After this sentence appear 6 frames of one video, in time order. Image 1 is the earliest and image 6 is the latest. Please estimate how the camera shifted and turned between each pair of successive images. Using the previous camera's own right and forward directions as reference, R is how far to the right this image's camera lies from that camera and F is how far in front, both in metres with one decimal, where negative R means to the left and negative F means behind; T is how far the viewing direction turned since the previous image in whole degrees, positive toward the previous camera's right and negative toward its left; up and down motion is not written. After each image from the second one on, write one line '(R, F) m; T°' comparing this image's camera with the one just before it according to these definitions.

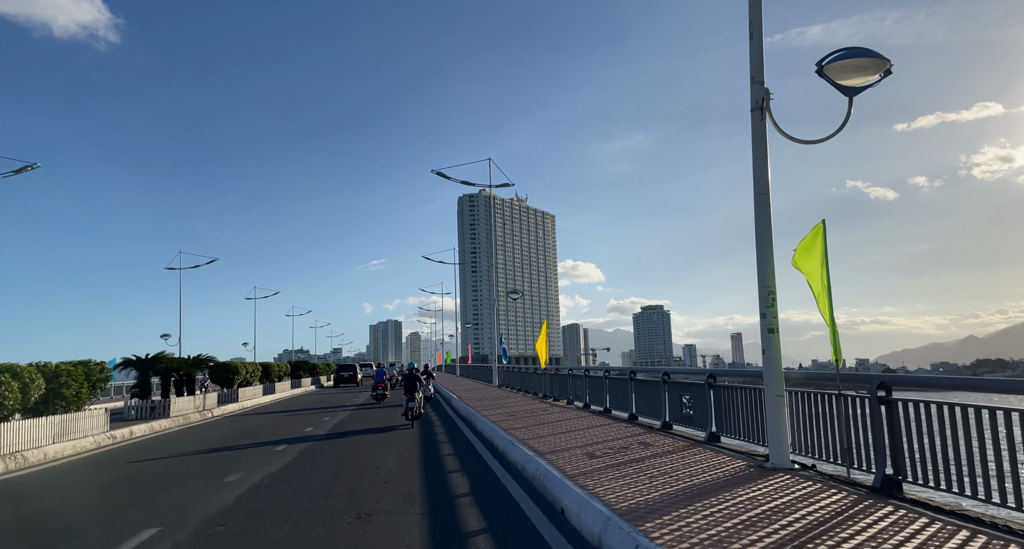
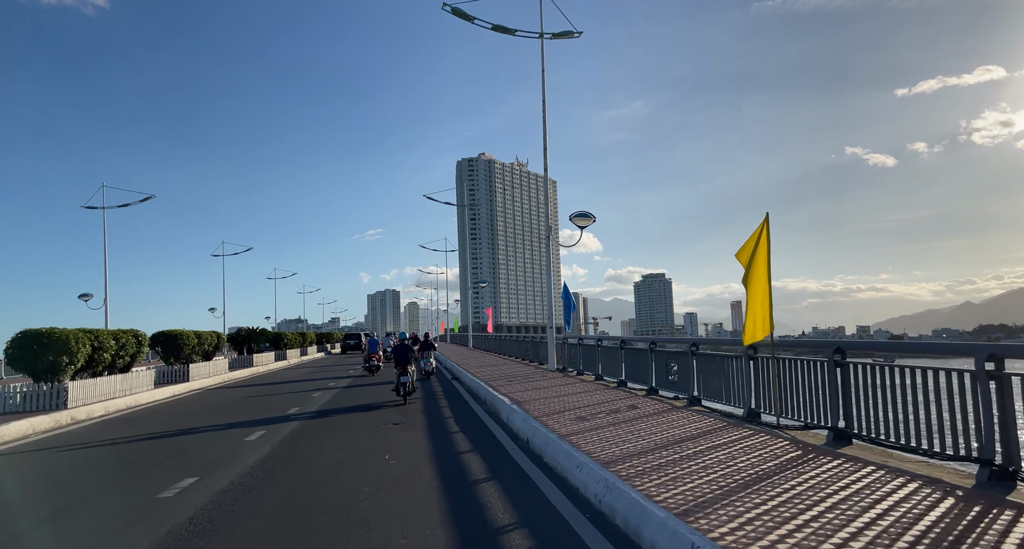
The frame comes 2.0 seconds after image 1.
(-0.2, +0.6) m; 0°
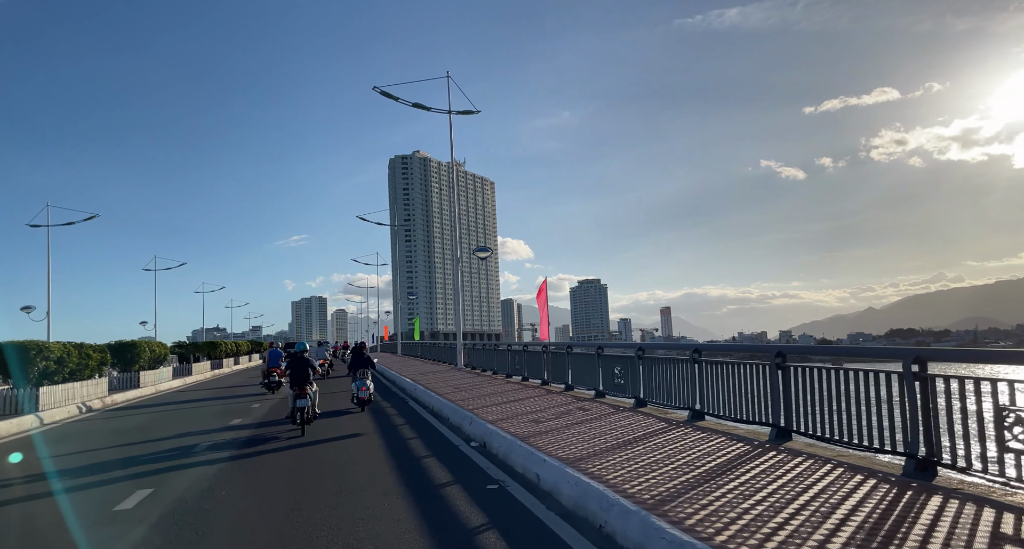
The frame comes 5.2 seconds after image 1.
(-0.4, +0.9) m; +7°
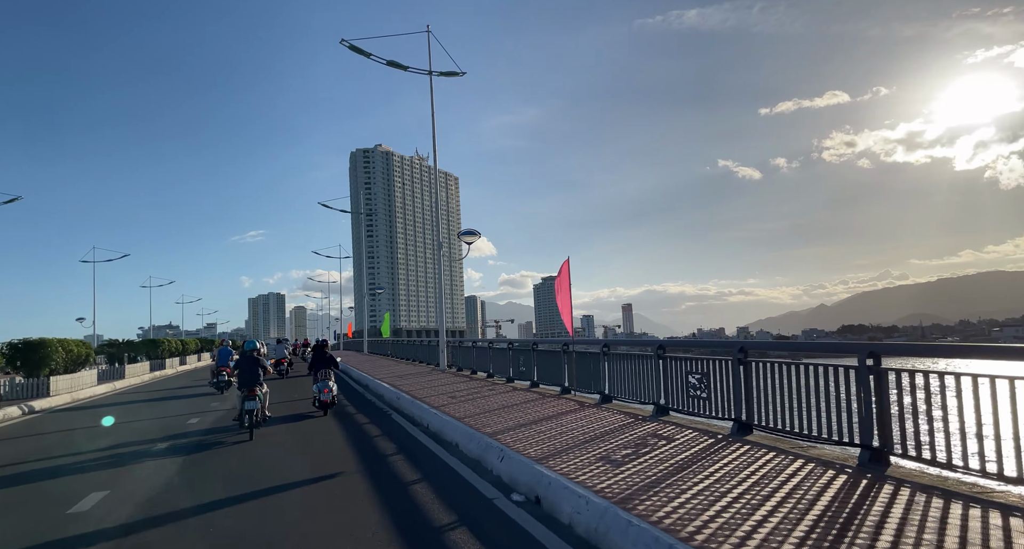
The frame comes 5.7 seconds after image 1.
(-0.1, +0.2) m; +4°
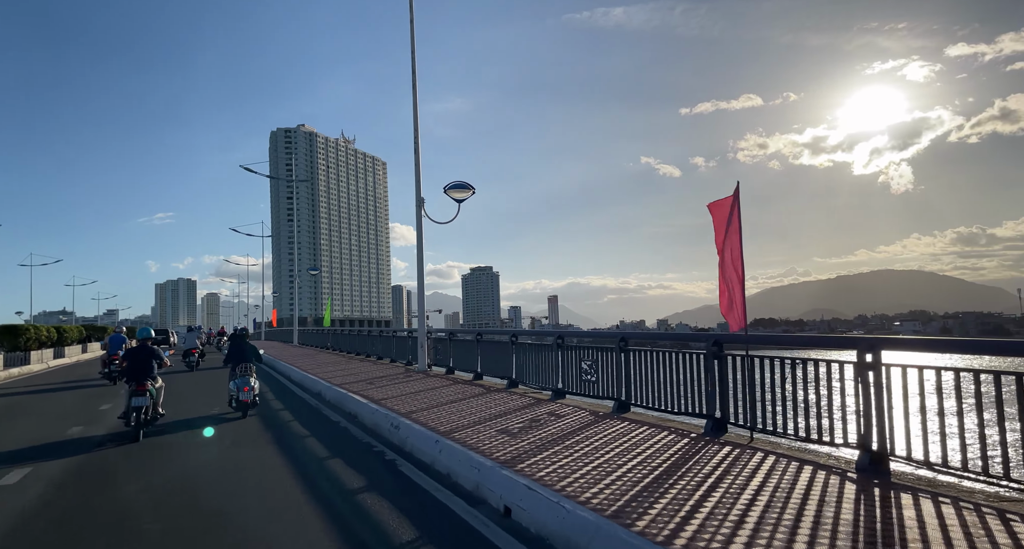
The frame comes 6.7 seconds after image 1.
(-0.2, +0.3) m; +8°
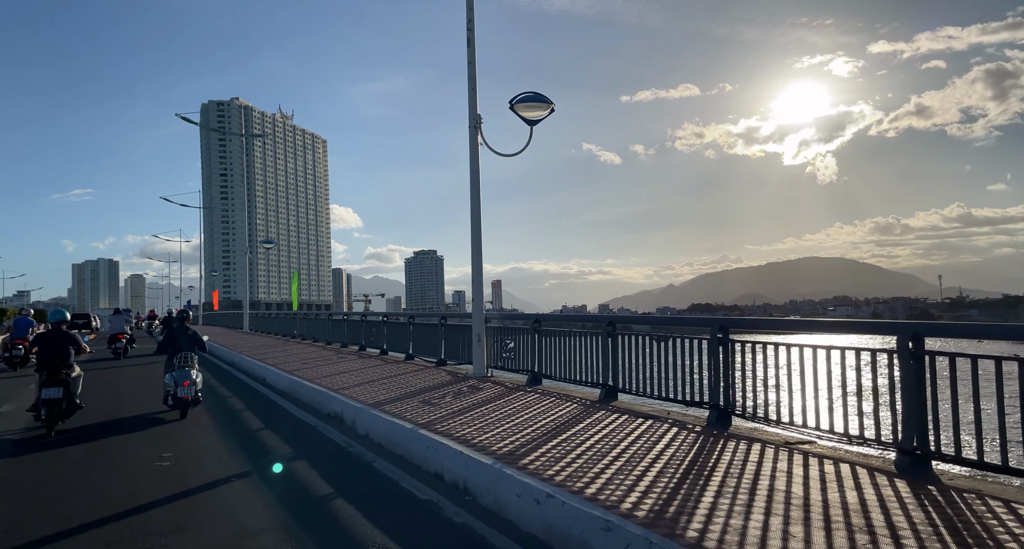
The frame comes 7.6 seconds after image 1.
(-0.2, 0.0) m; +6°
